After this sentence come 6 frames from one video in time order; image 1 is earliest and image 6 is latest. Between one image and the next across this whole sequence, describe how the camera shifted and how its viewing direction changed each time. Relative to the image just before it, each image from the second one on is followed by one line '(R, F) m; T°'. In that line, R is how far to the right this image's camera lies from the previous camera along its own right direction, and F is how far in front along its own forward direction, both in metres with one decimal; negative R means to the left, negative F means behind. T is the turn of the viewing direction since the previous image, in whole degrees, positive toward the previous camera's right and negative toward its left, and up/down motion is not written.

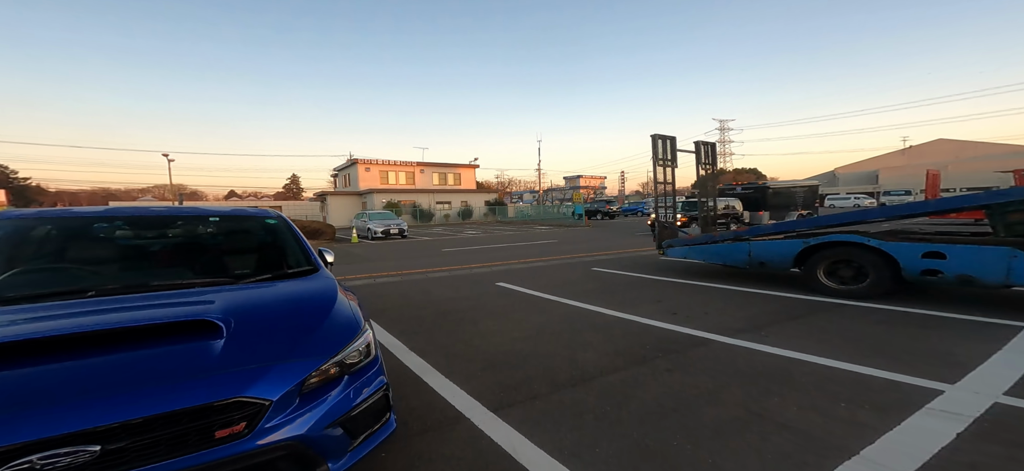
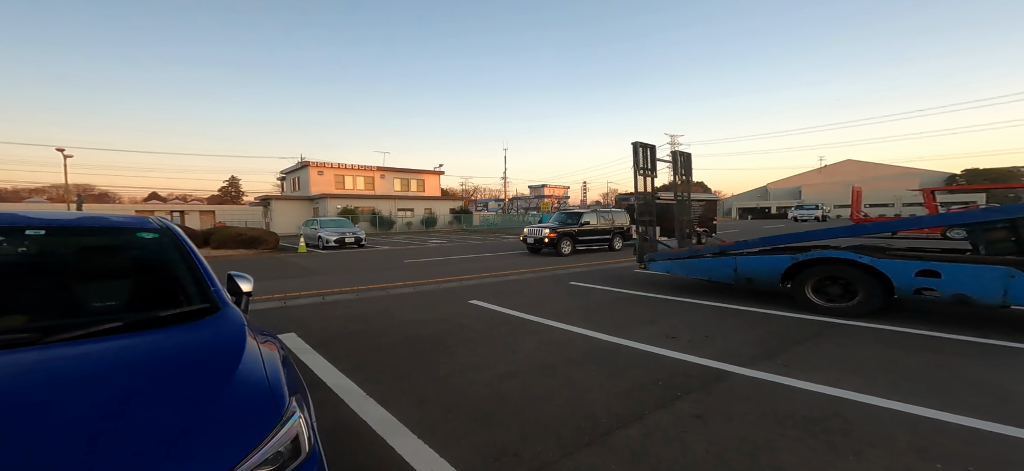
(-0.2, +0.8) m; +5°
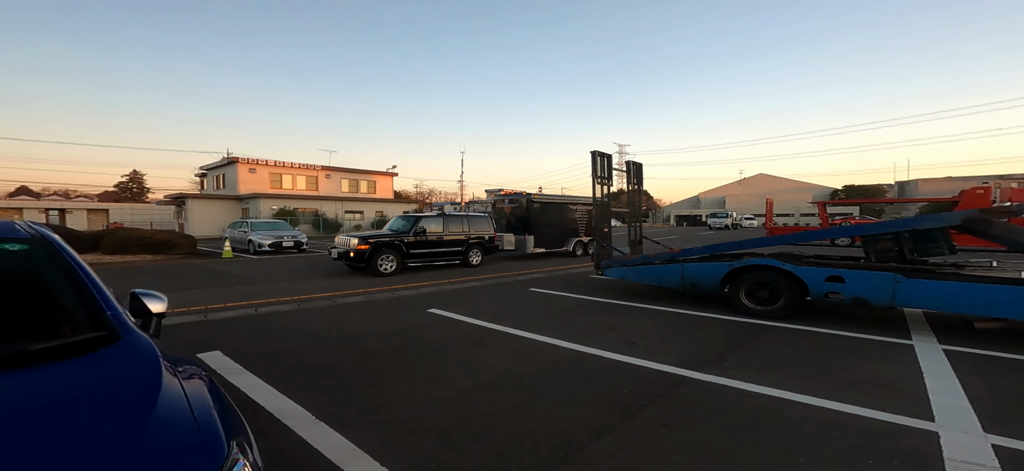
(-0.1, 0.0) m; +6°
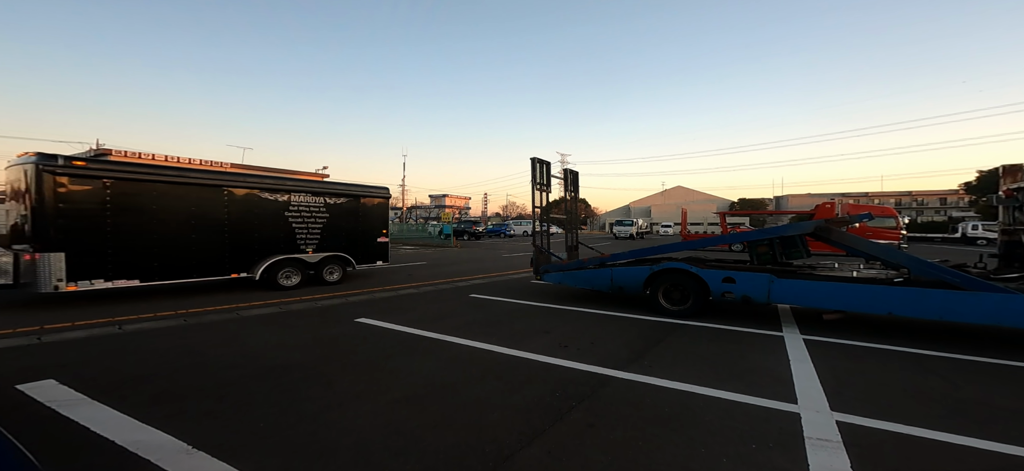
(+0.1, -0.2) m; +8°
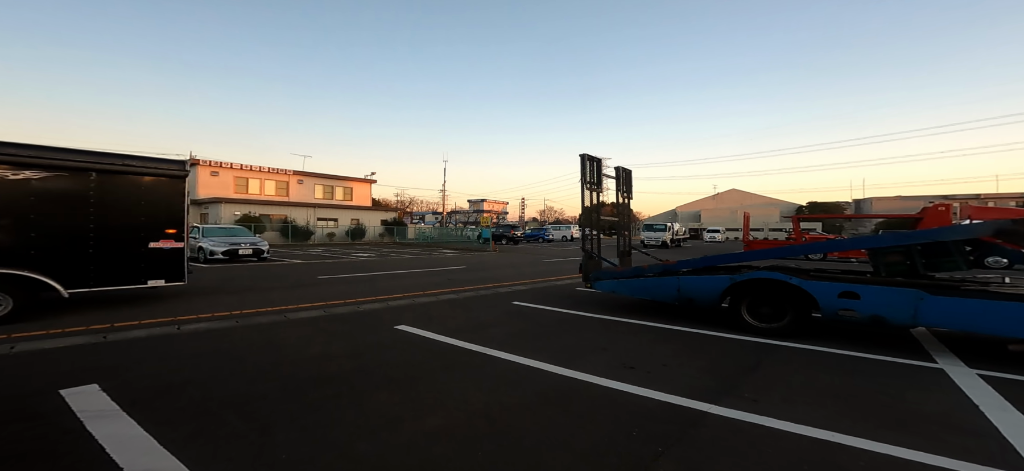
(-0.2, +0.8) m; -5°
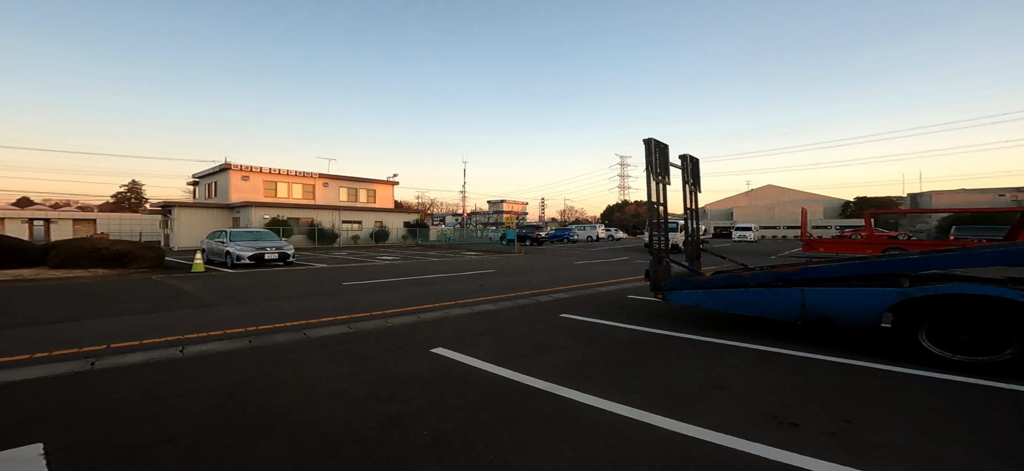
(-0.7, +1.4) m; -2°
